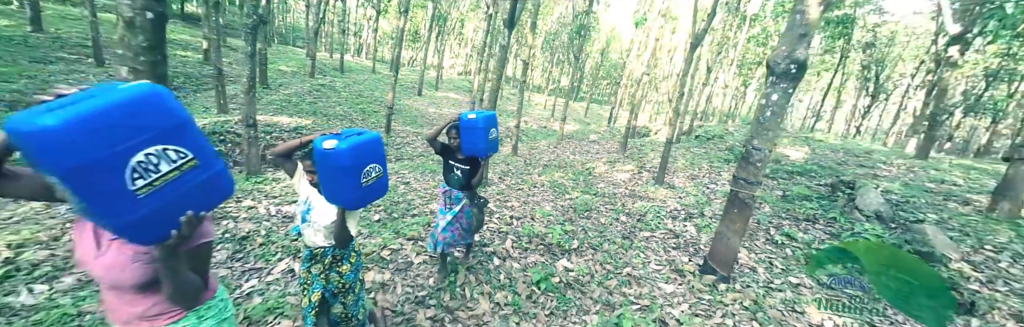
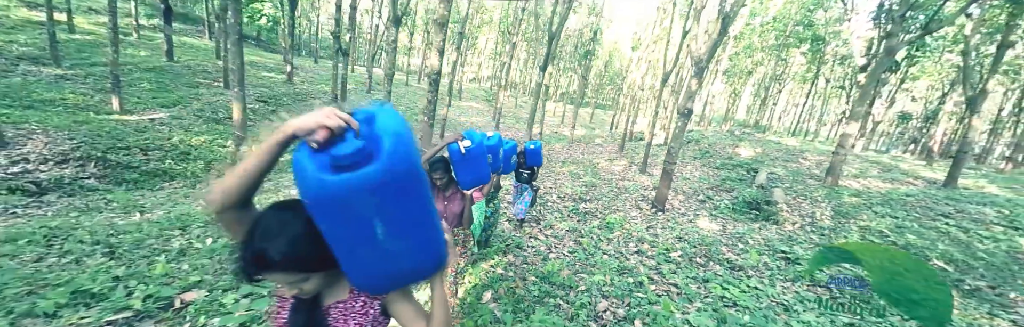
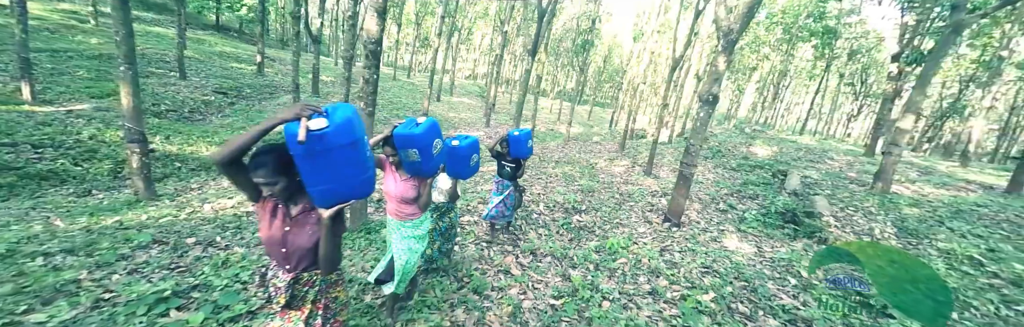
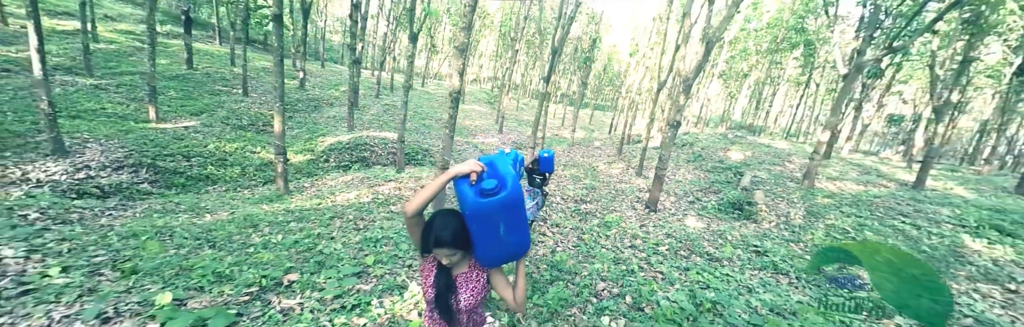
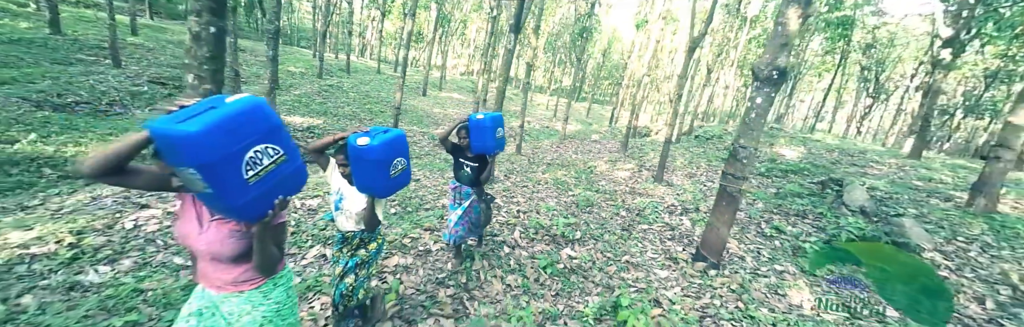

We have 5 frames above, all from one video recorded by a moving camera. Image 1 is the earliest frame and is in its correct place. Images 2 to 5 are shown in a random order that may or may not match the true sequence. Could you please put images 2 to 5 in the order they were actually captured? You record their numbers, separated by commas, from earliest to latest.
5, 3, 2, 4
